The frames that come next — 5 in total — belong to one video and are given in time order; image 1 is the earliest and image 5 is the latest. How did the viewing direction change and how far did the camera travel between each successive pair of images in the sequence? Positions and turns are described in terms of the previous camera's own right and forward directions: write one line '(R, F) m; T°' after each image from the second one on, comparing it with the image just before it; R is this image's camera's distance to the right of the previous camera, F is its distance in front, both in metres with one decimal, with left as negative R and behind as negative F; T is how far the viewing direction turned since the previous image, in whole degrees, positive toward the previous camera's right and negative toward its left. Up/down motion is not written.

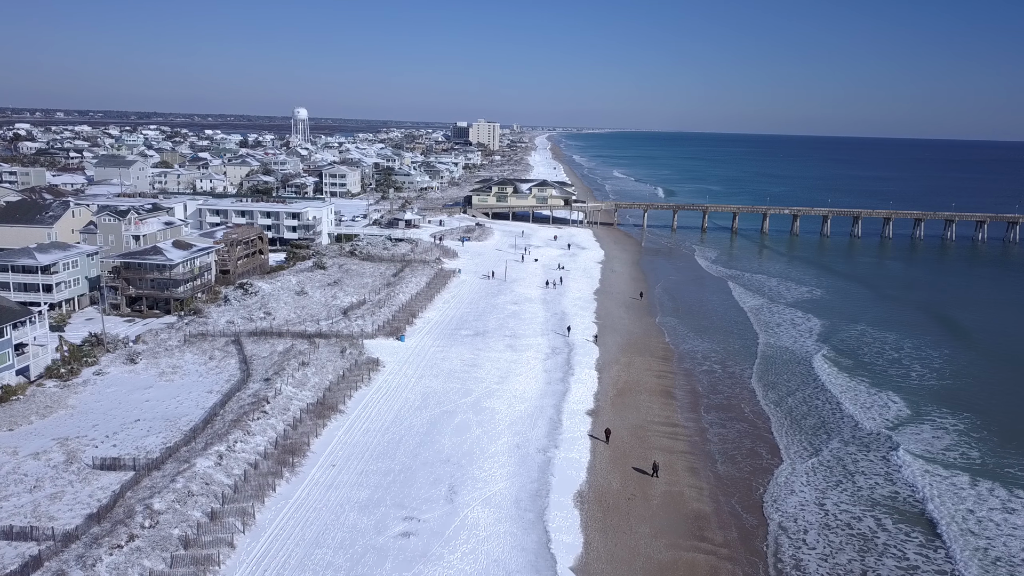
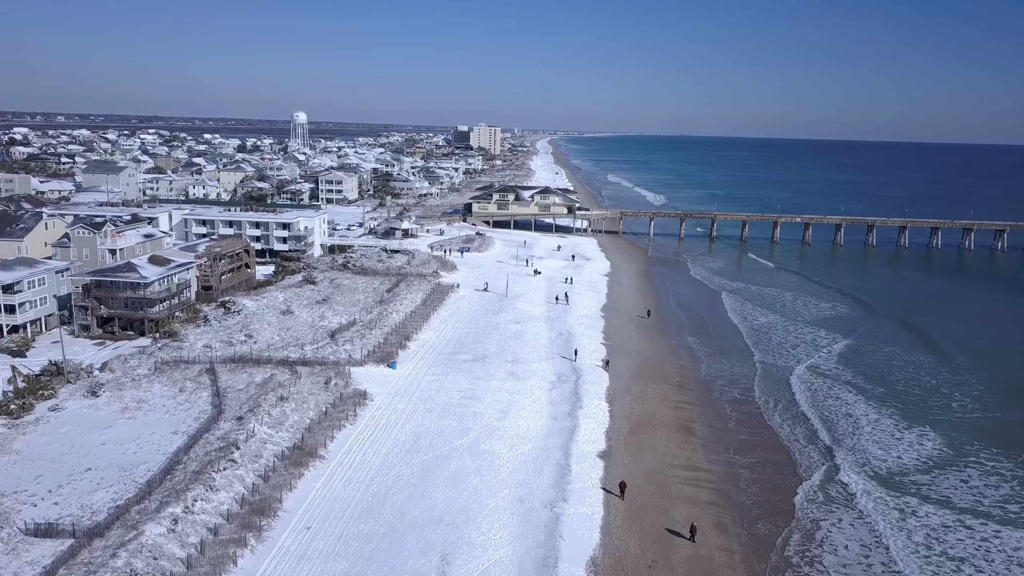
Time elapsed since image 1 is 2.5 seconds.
(0.0, +2.2) m; 0°
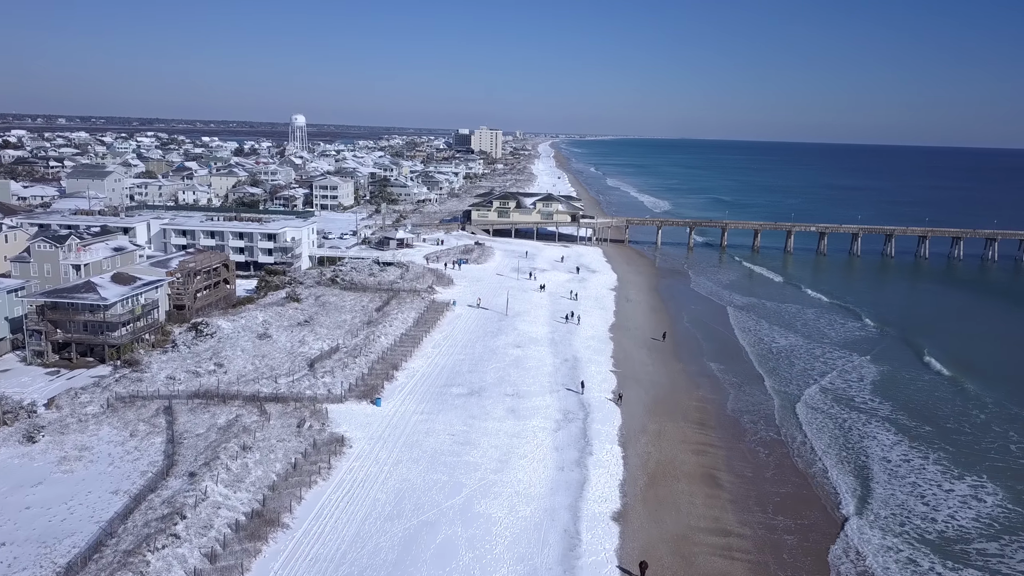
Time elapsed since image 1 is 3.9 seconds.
(0.0, +2.6) m; 0°
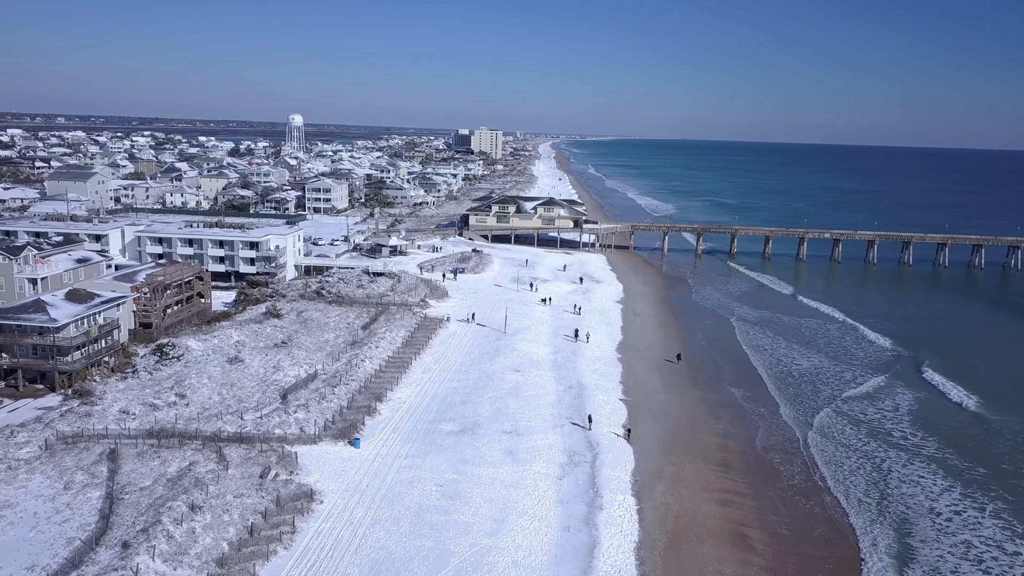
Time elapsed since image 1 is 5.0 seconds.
(0.0, +2.5) m; 0°
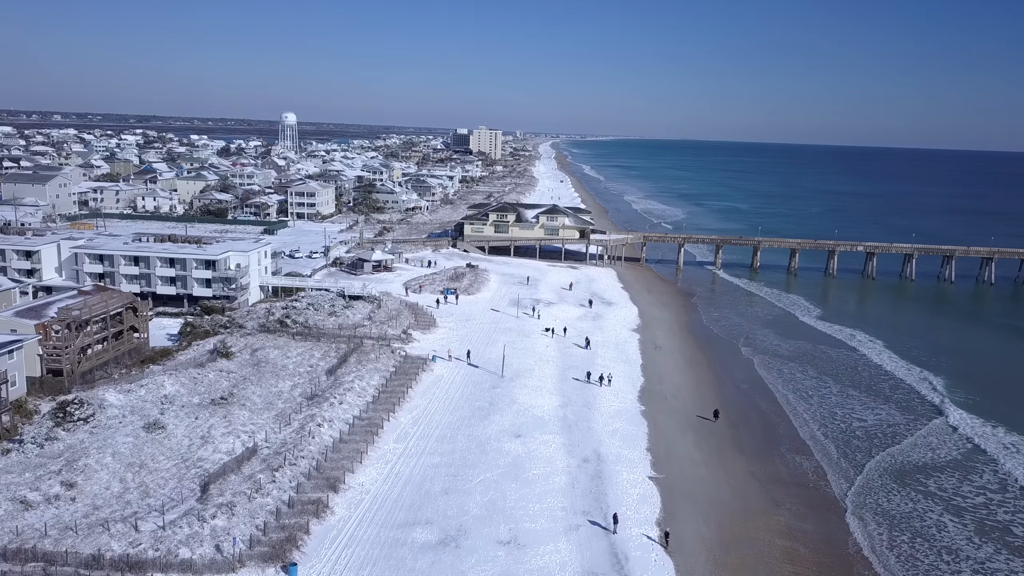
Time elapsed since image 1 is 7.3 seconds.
(0.0, +5.1) m; 0°
